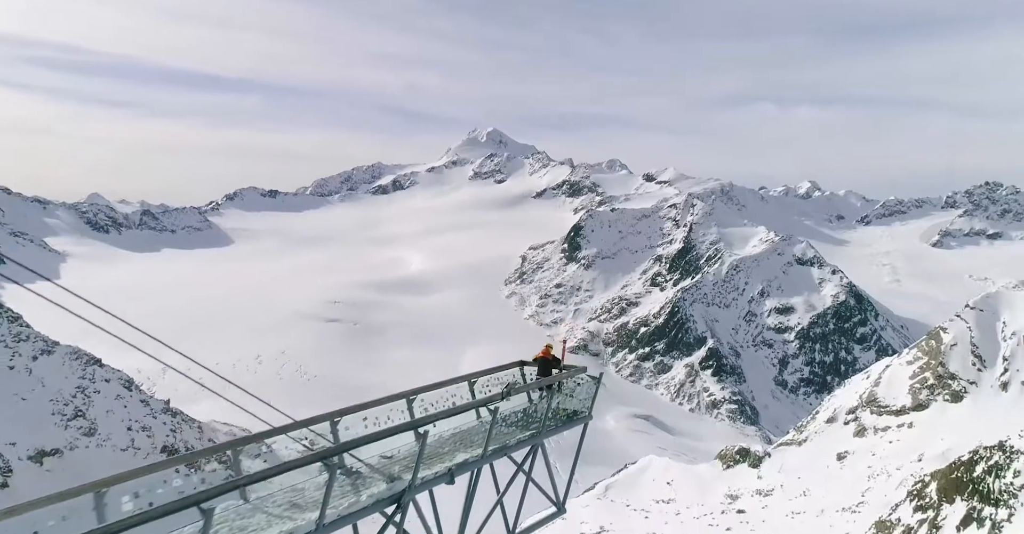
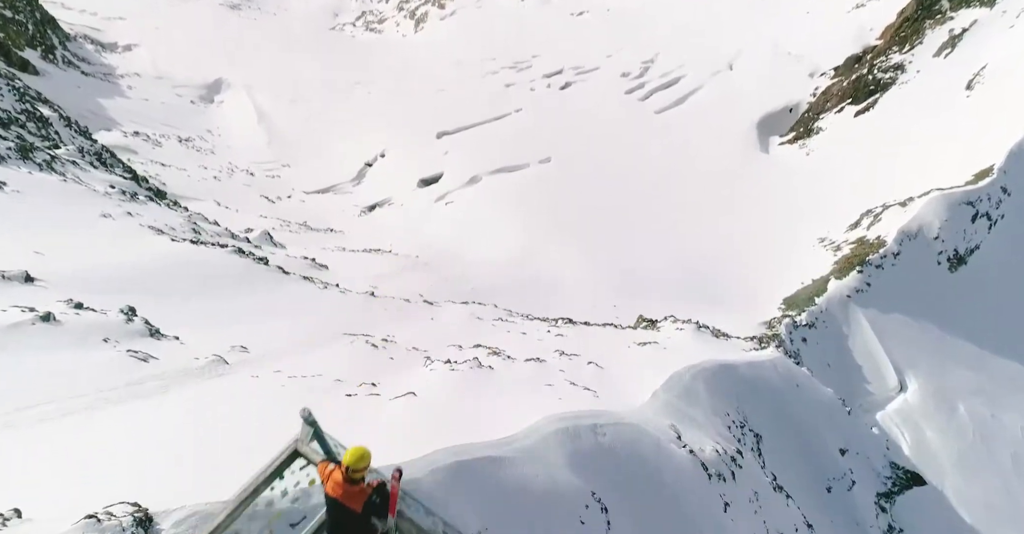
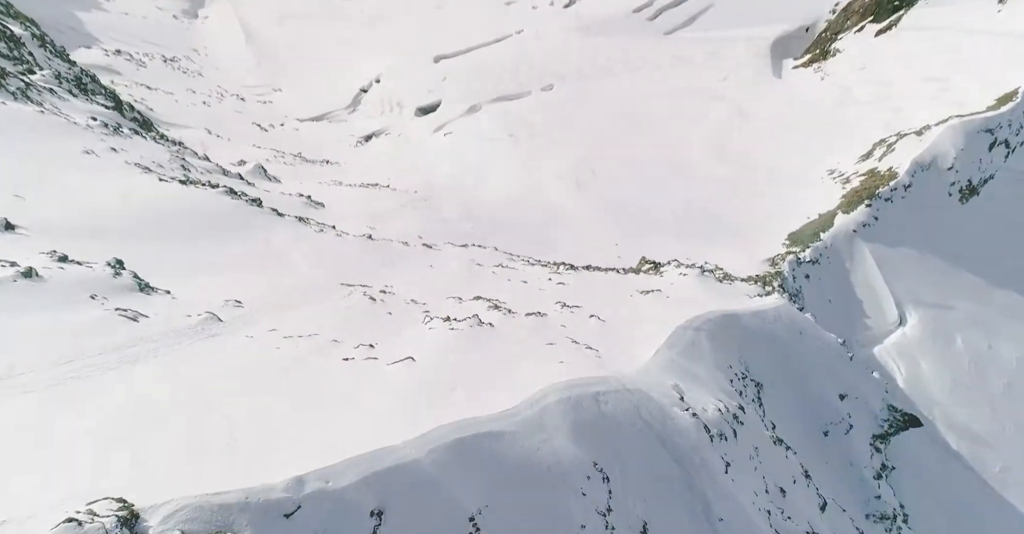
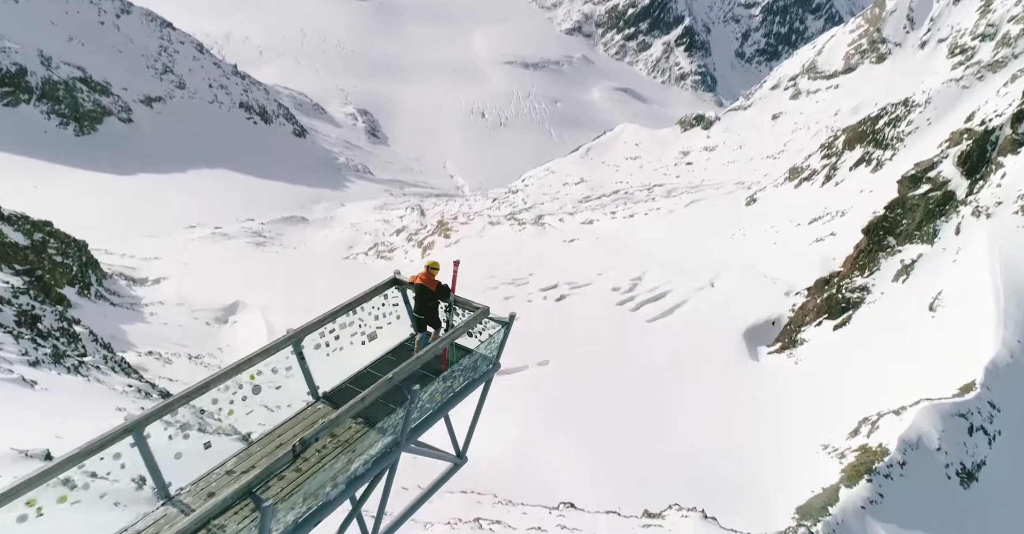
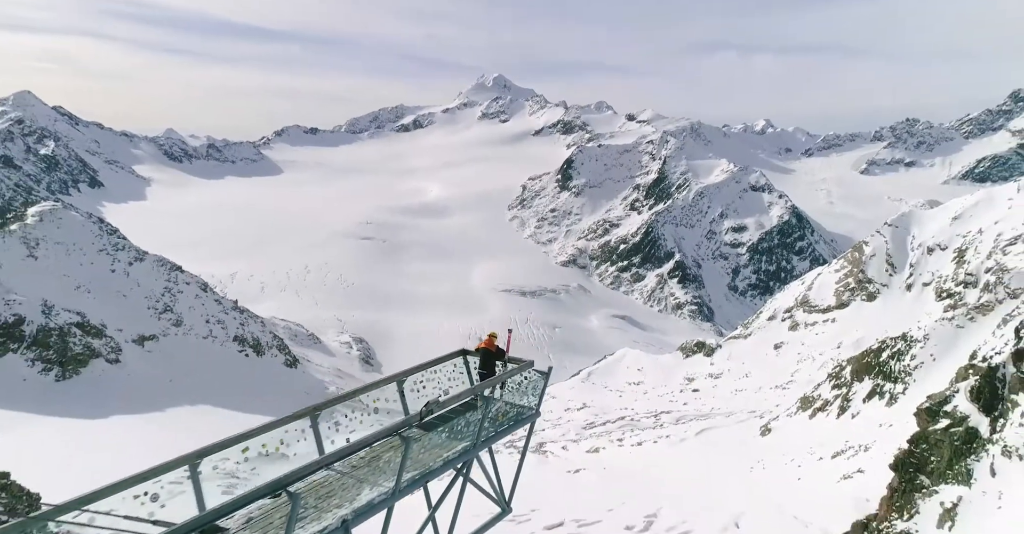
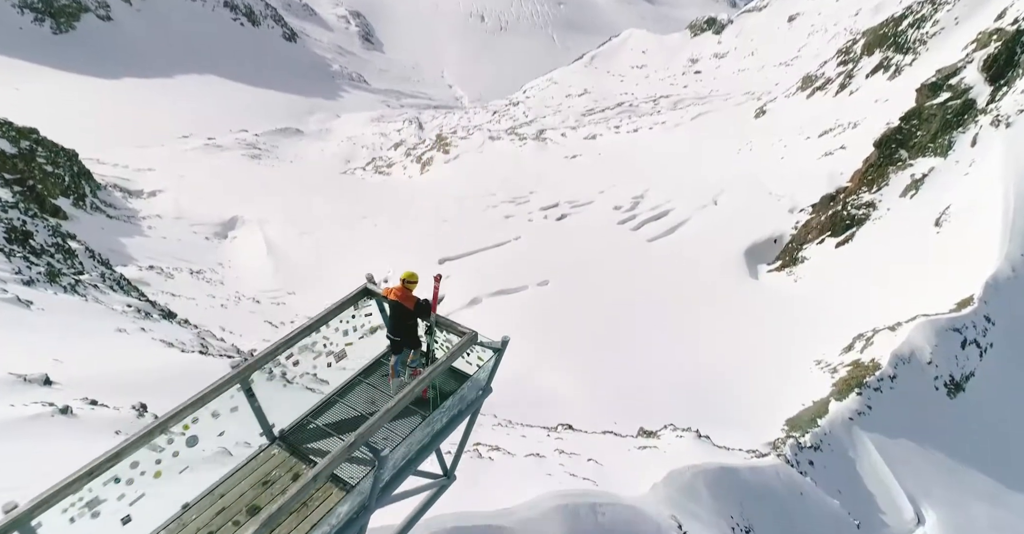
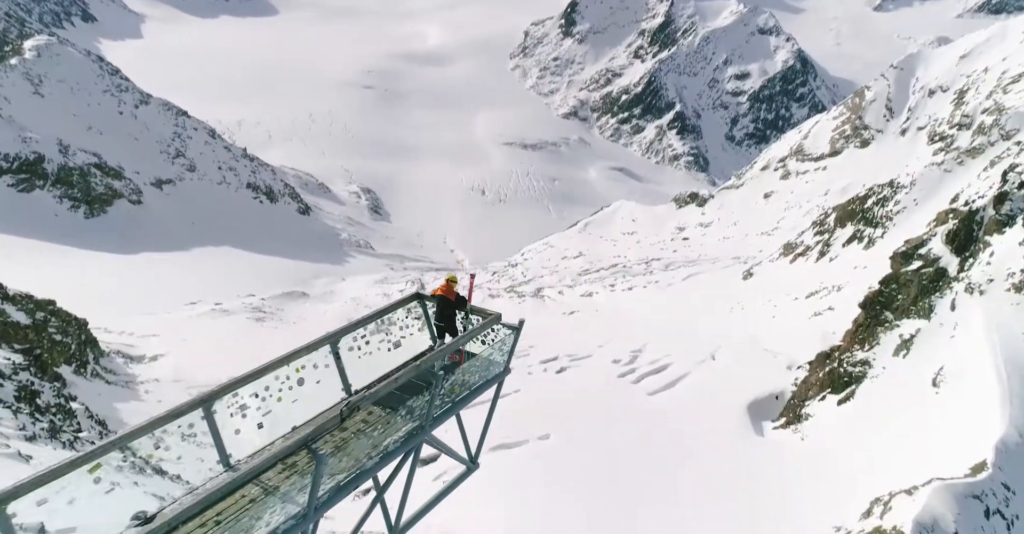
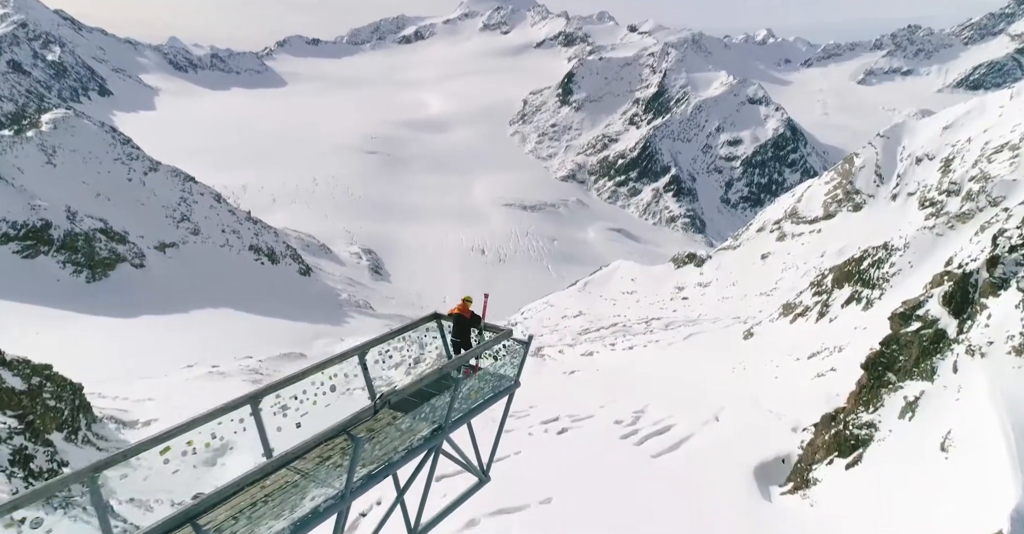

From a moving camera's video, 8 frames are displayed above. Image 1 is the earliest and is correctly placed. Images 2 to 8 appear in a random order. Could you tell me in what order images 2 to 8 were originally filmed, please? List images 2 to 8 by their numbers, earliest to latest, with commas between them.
5, 8, 7, 4, 6, 2, 3
